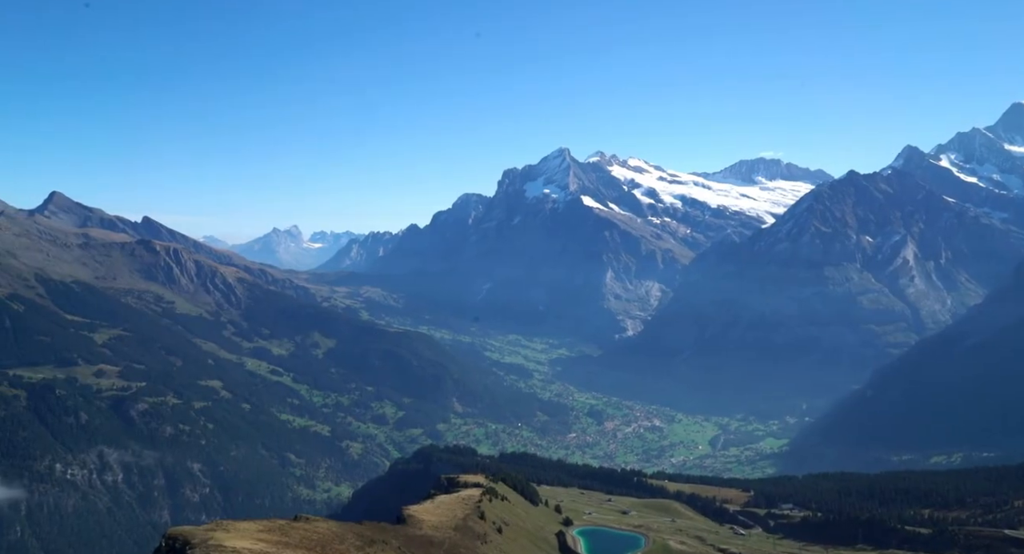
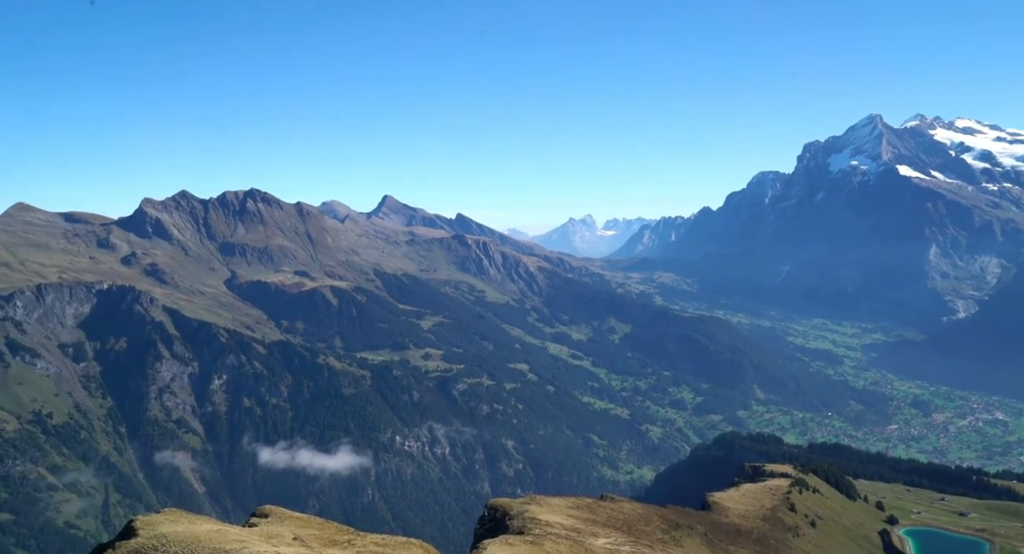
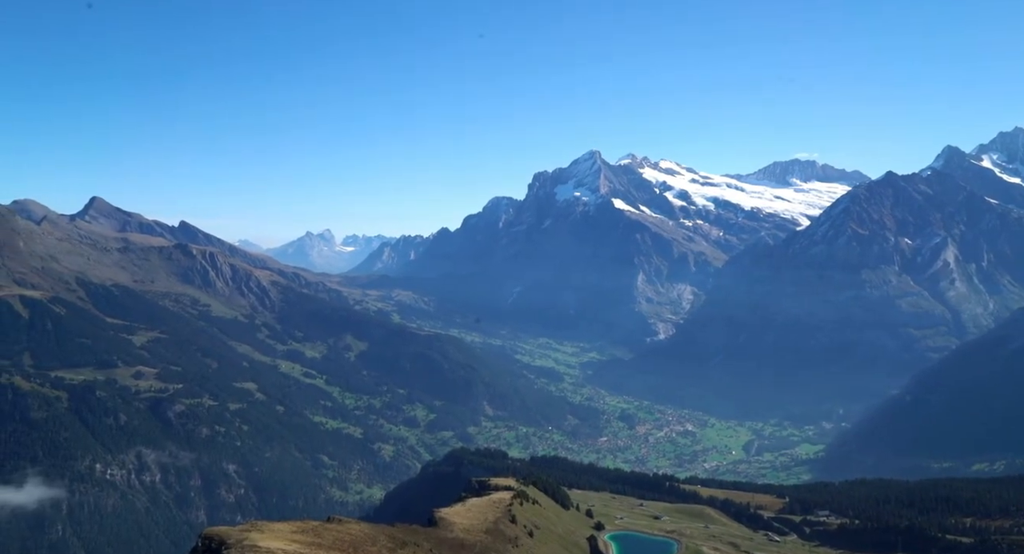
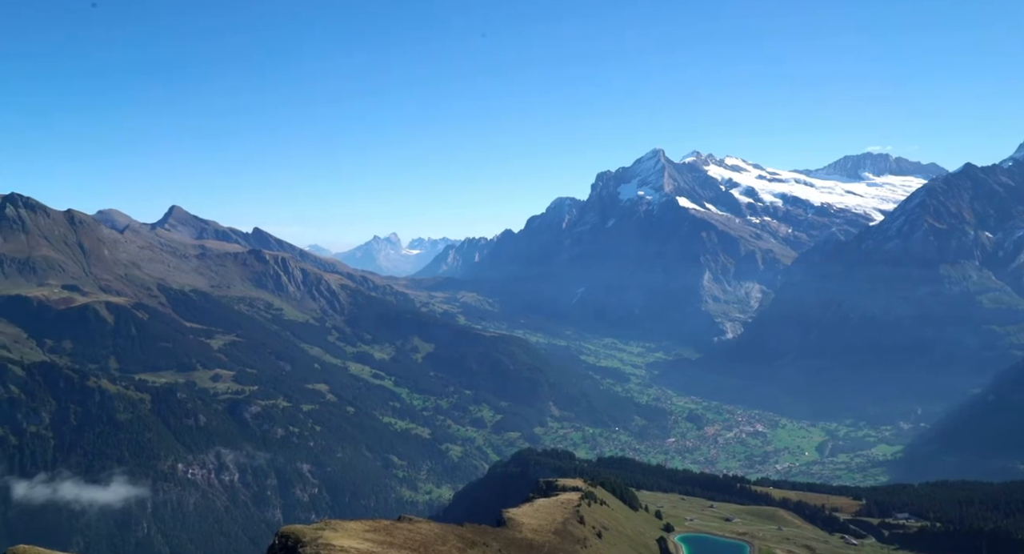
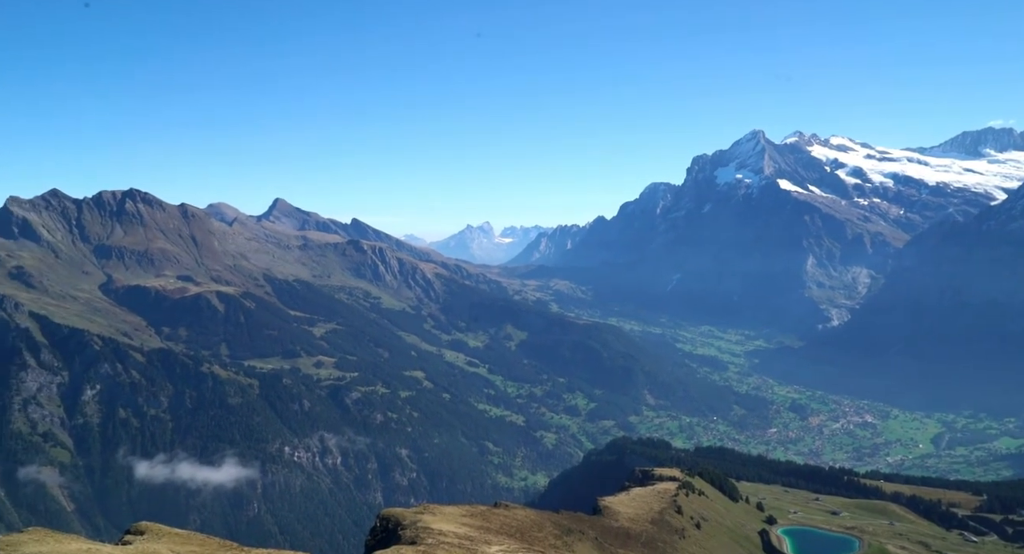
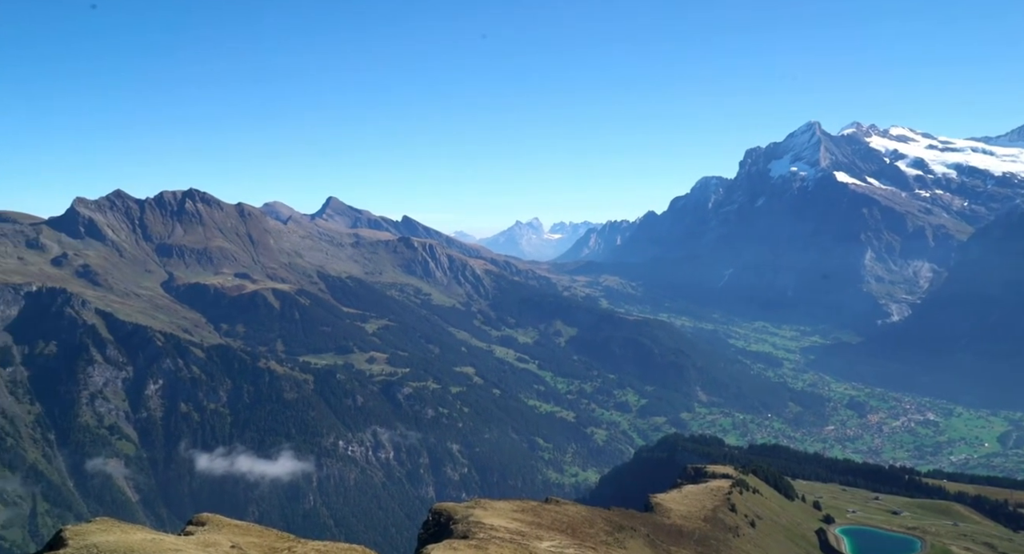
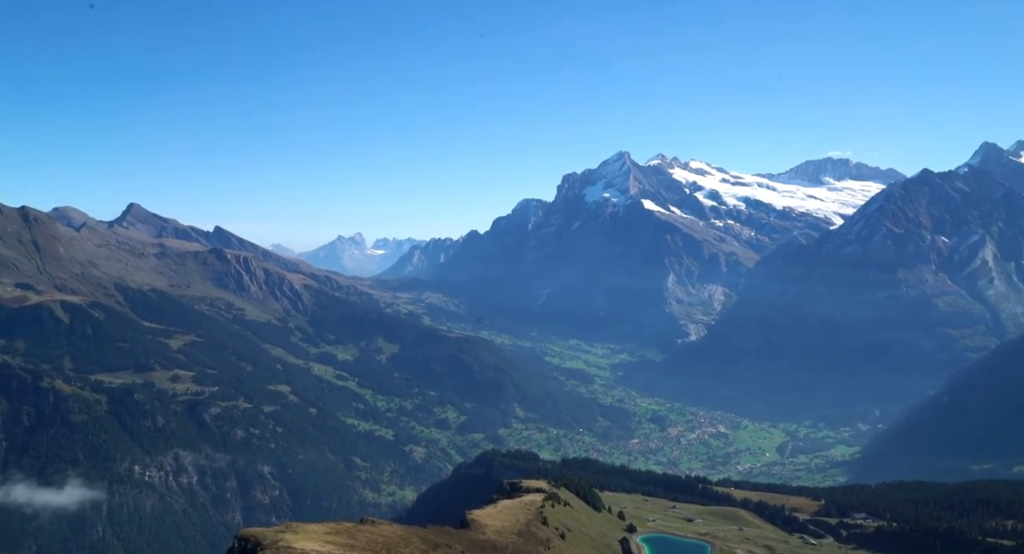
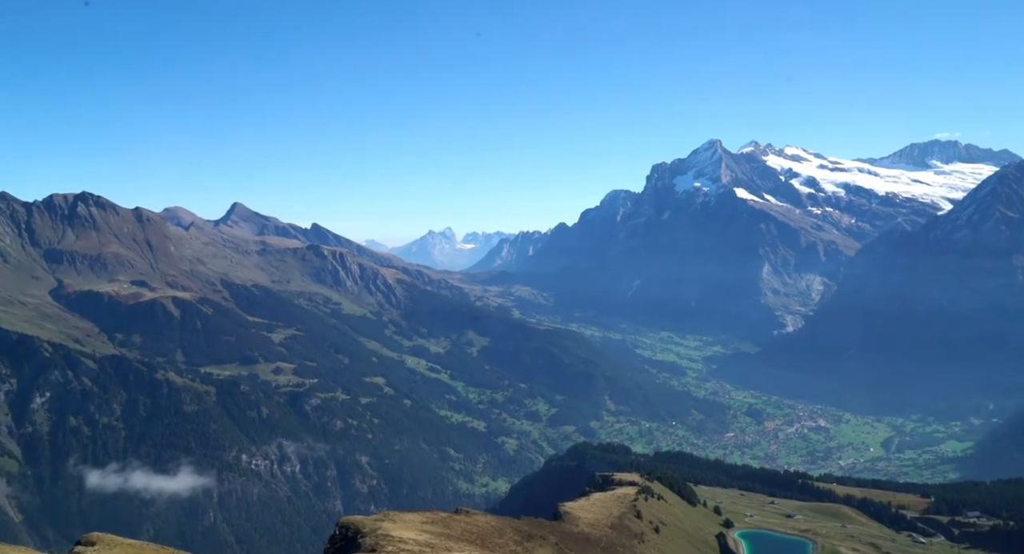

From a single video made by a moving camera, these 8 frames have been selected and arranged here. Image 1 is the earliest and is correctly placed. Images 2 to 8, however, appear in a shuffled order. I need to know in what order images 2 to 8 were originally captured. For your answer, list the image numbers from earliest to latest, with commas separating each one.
3, 7, 4, 8, 5, 6, 2
